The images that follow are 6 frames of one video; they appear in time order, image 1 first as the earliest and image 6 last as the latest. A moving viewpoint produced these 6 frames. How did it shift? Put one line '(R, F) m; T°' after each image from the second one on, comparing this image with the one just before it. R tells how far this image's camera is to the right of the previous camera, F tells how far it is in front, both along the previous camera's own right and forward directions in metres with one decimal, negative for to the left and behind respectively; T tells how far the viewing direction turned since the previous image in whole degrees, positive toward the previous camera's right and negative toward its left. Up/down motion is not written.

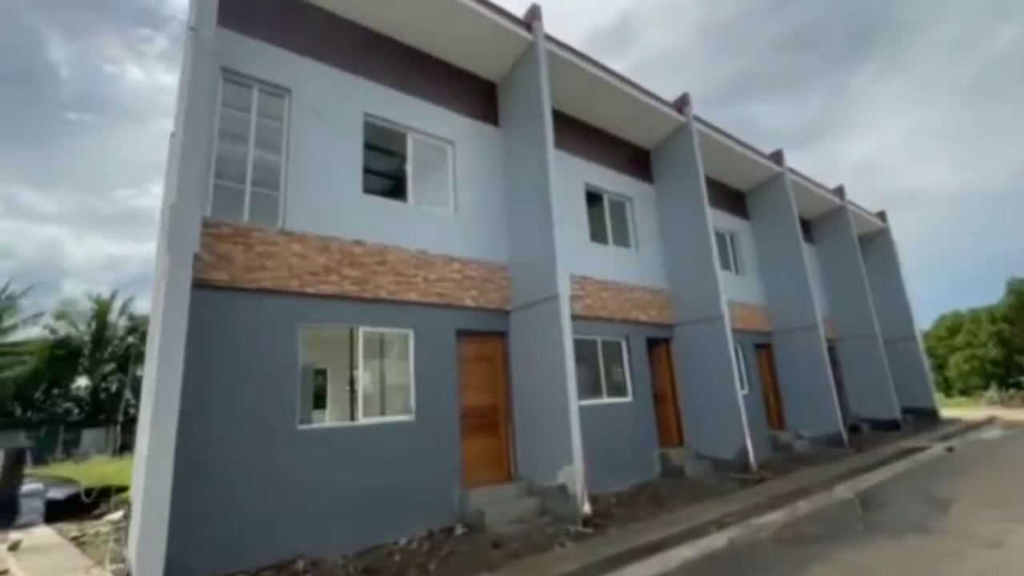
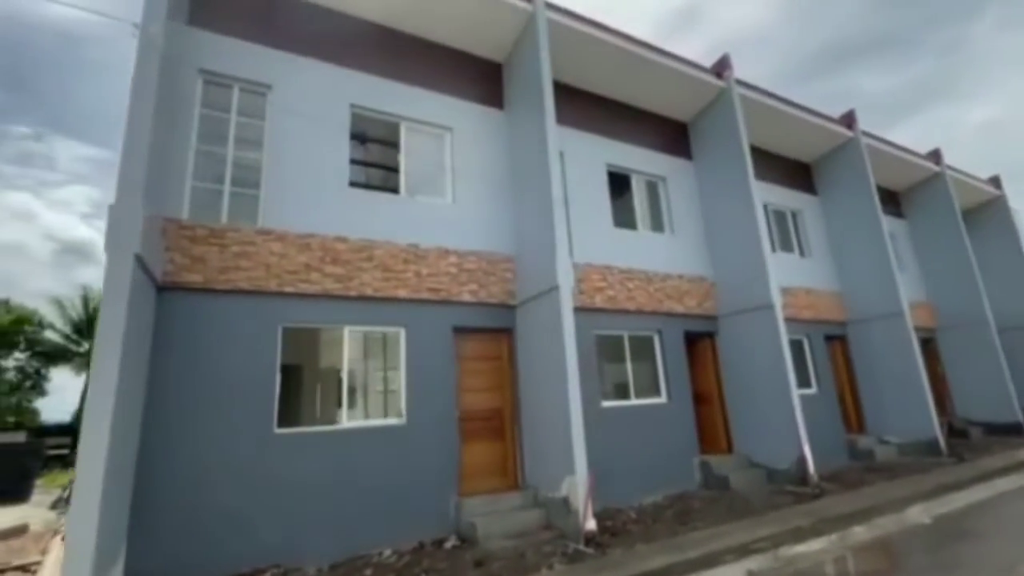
(+1.0, +0.6) m; -9°
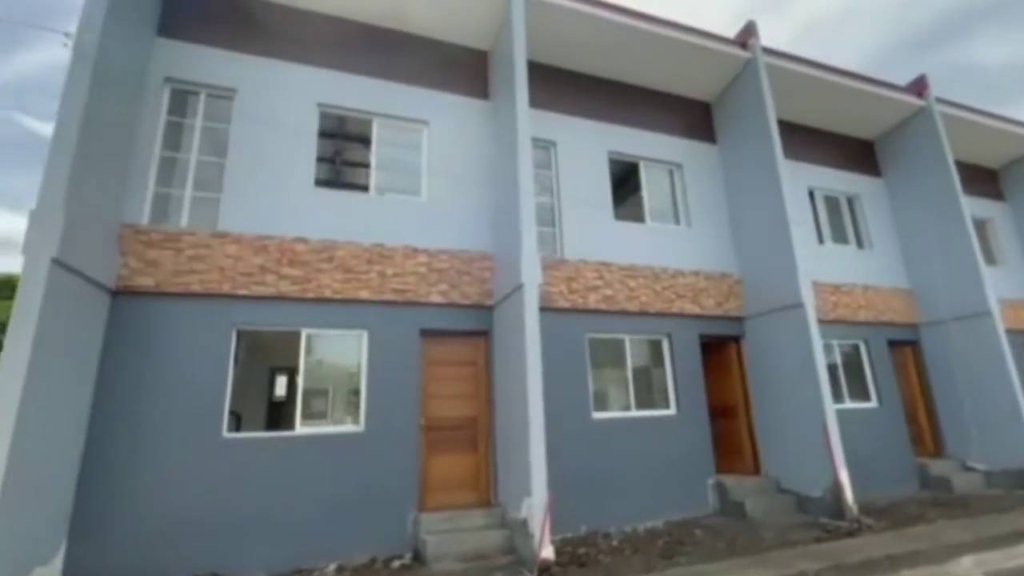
(+1.3, +0.6) m; -9°
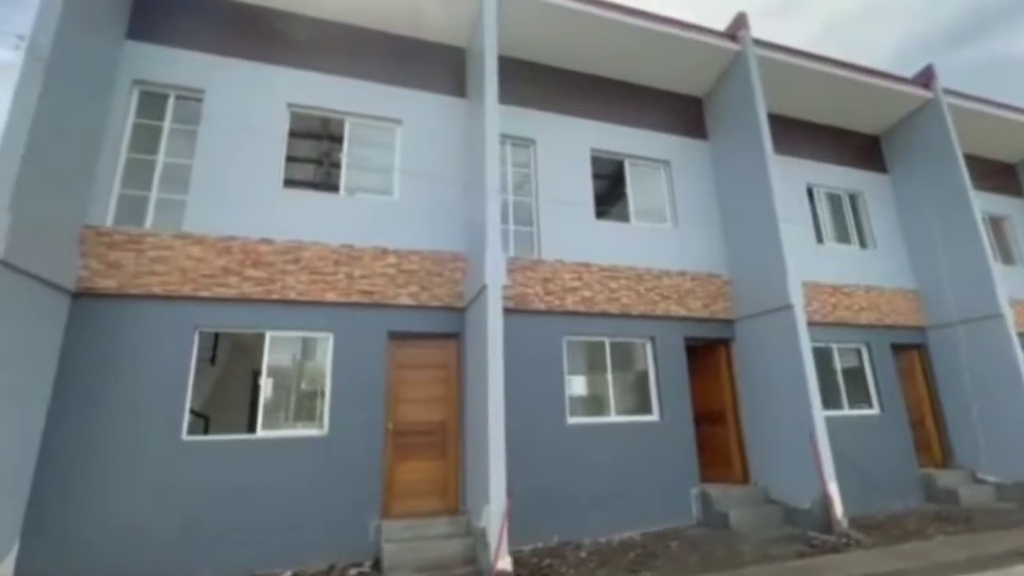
(+0.6, +0.2) m; -2°
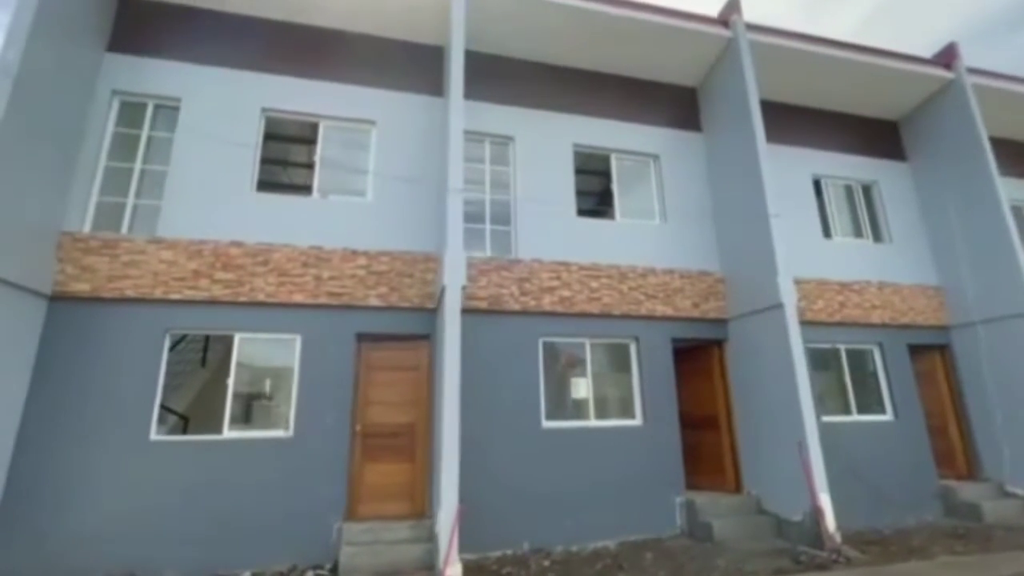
(+0.8, +0.2) m; -4°
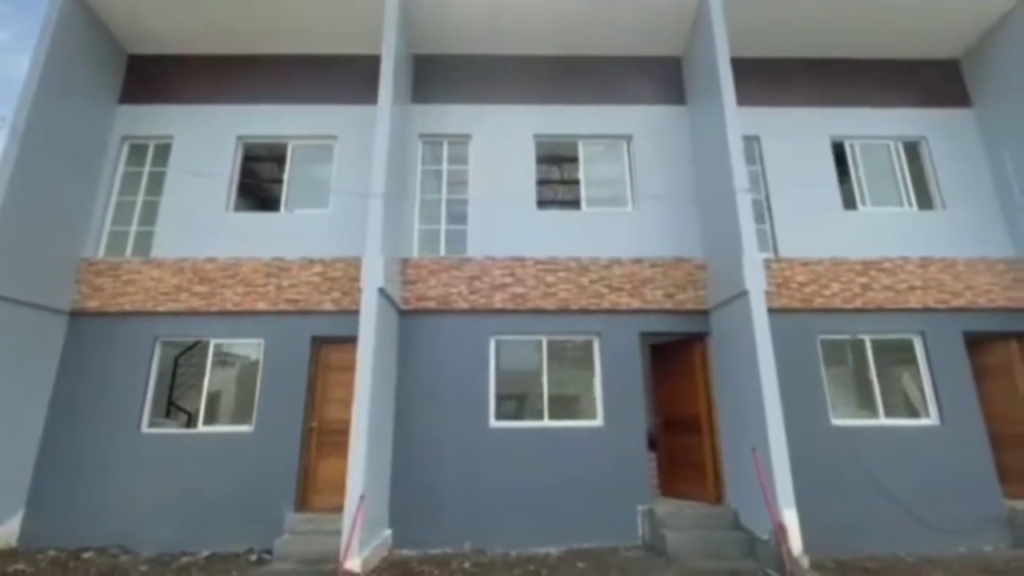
(+2.1, +0.3) m; -13°
